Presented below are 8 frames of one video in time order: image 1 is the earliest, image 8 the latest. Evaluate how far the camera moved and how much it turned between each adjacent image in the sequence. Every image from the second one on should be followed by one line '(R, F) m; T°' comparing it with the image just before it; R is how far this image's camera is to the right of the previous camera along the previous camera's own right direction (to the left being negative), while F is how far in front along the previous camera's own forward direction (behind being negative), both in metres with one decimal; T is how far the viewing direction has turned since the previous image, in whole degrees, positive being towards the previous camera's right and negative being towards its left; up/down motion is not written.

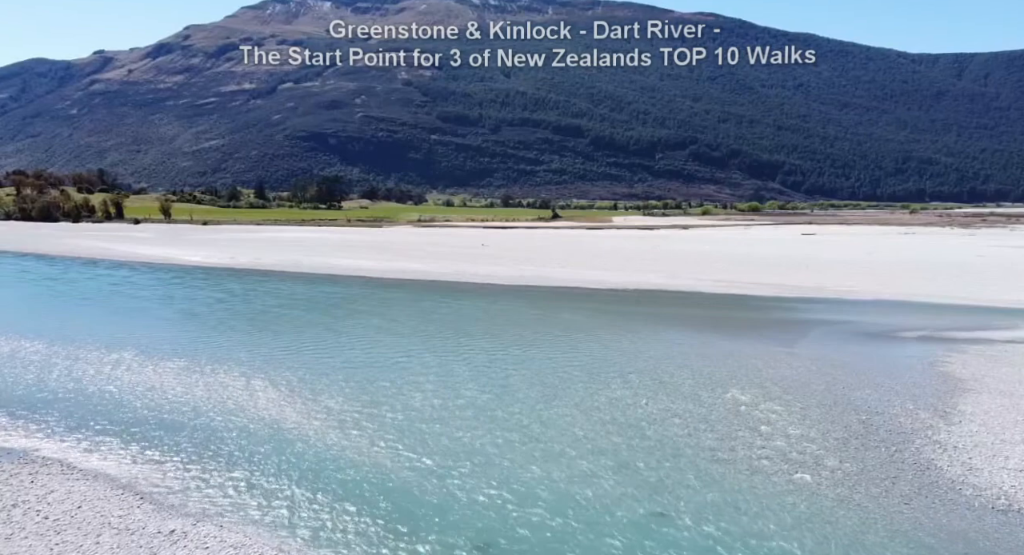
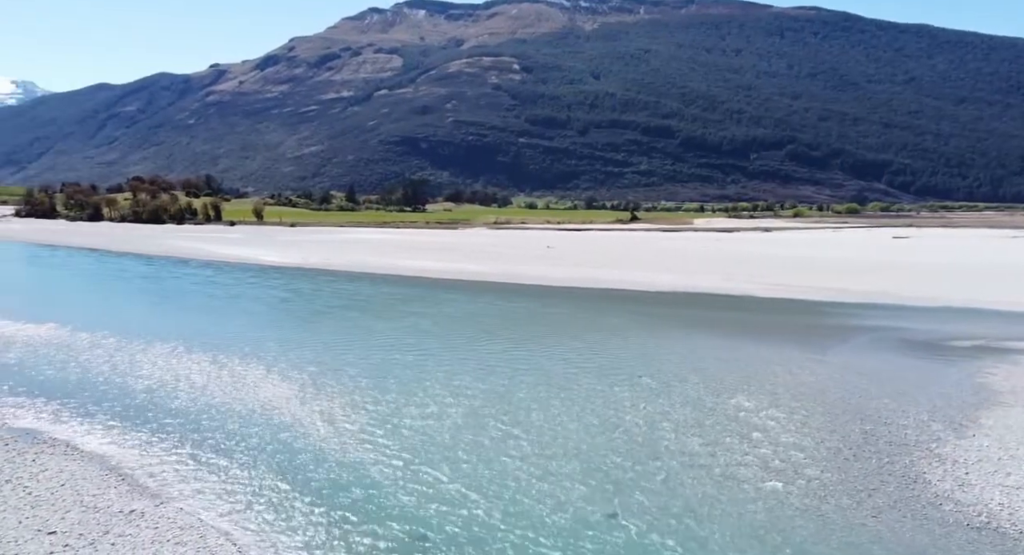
(+1.5, -0.1) m; -7°
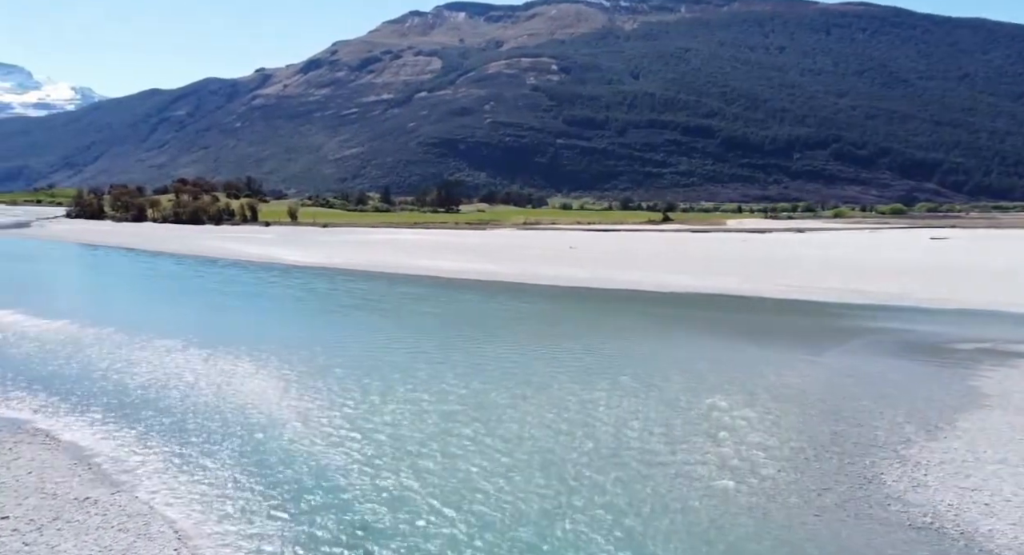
(+1.0, -0.2) m; -3°
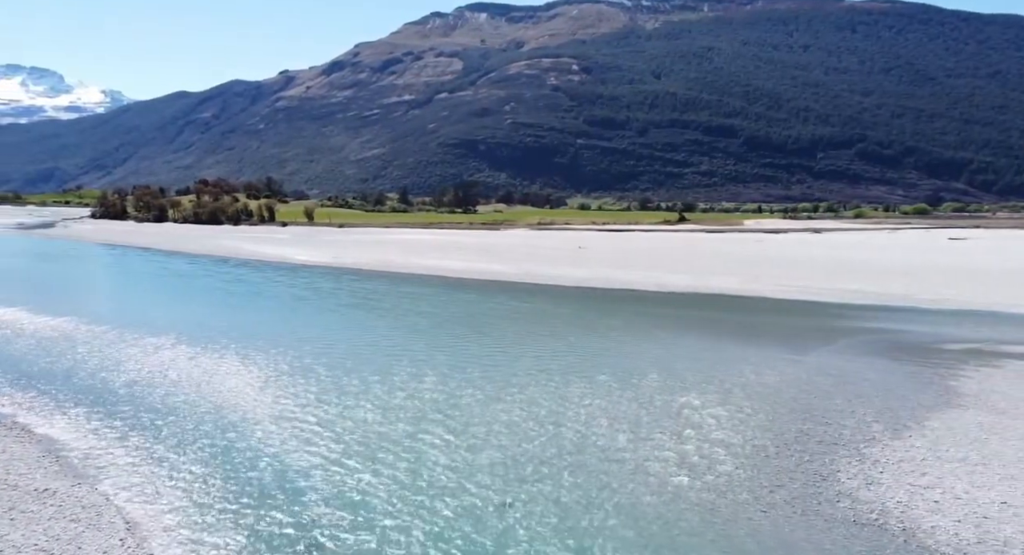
(+0.8, -0.2) m; -2°
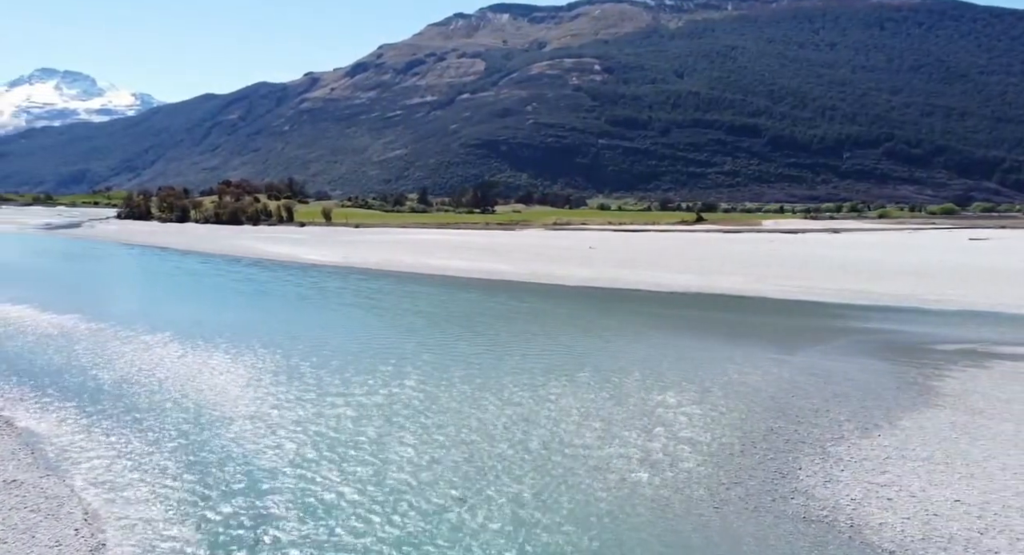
(+0.8, -0.2) m; -2°
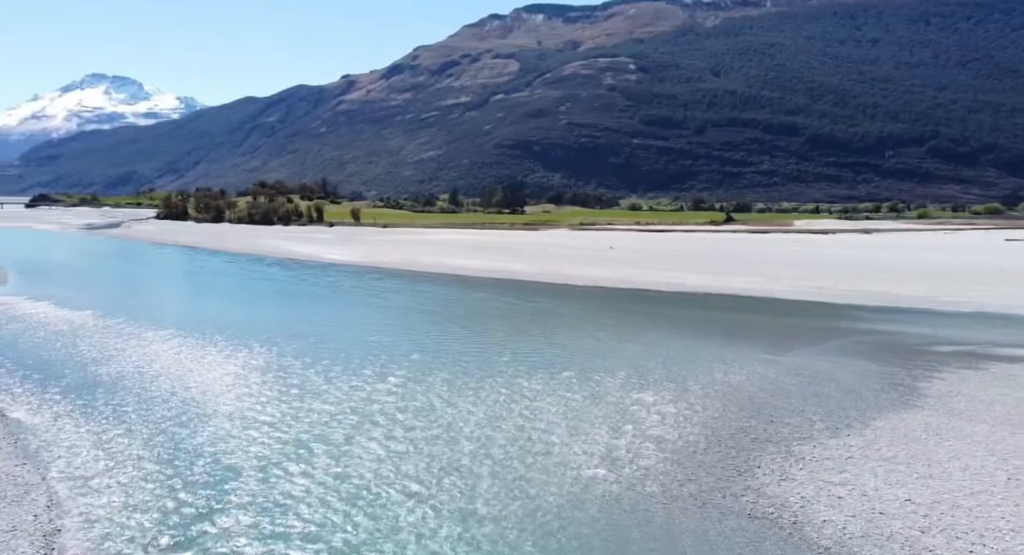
(+1.0, -0.2) m; -3°
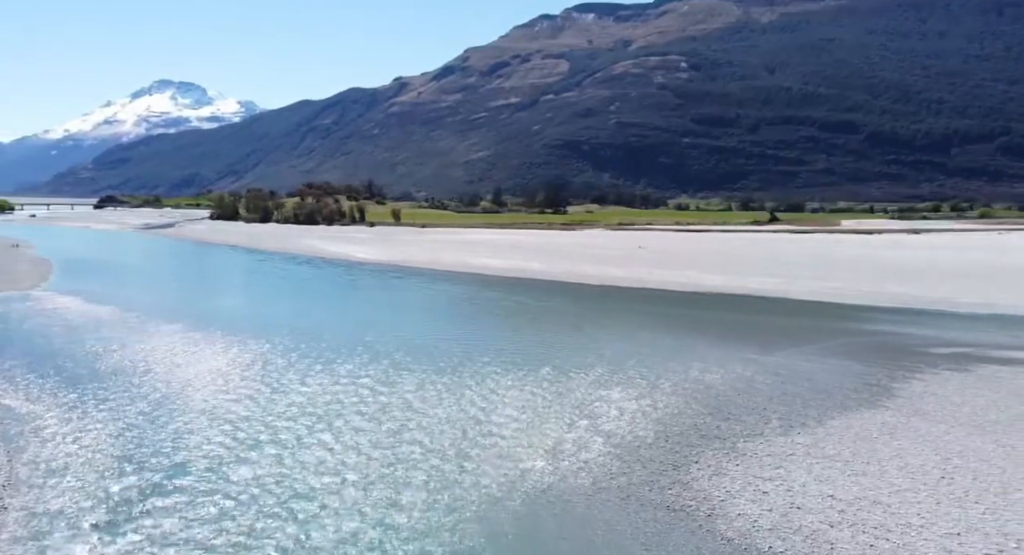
(+1.4, -0.3) m; -4°
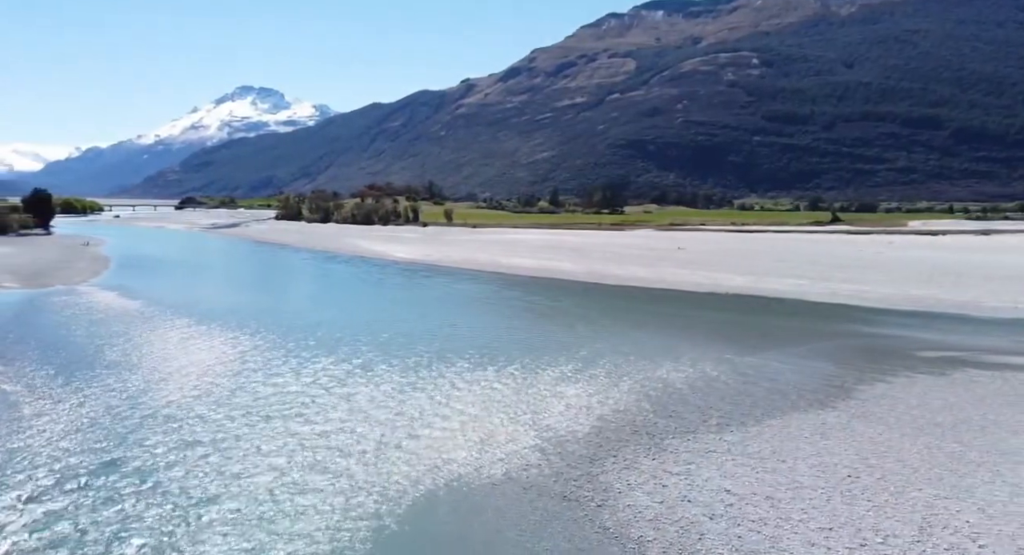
(+1.9, -0.3) m; -5°
